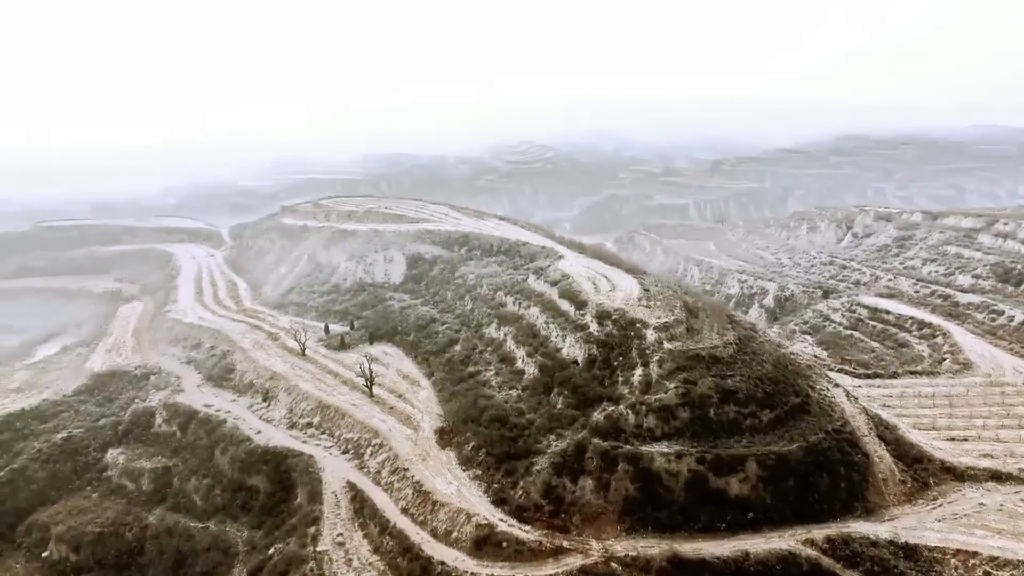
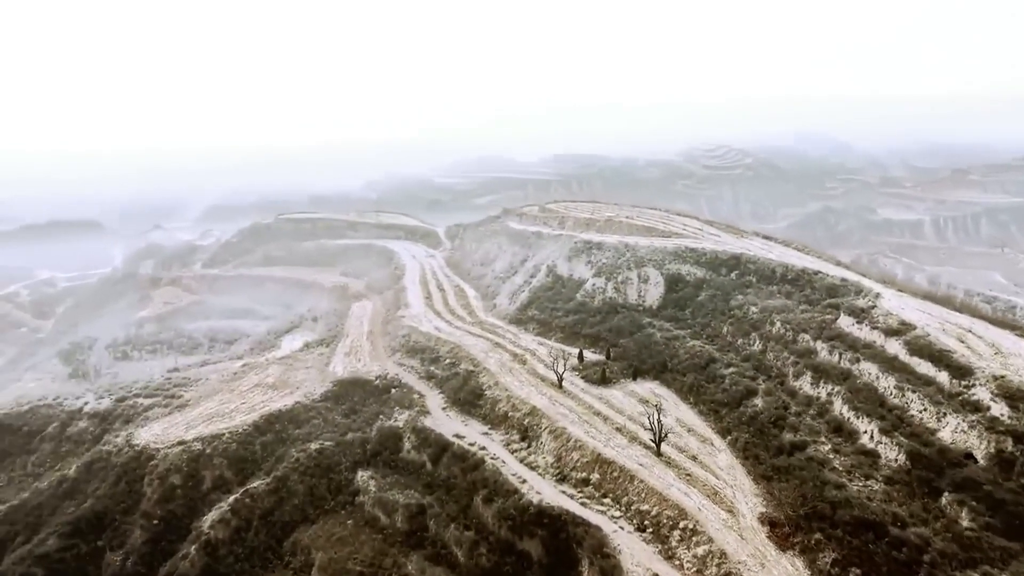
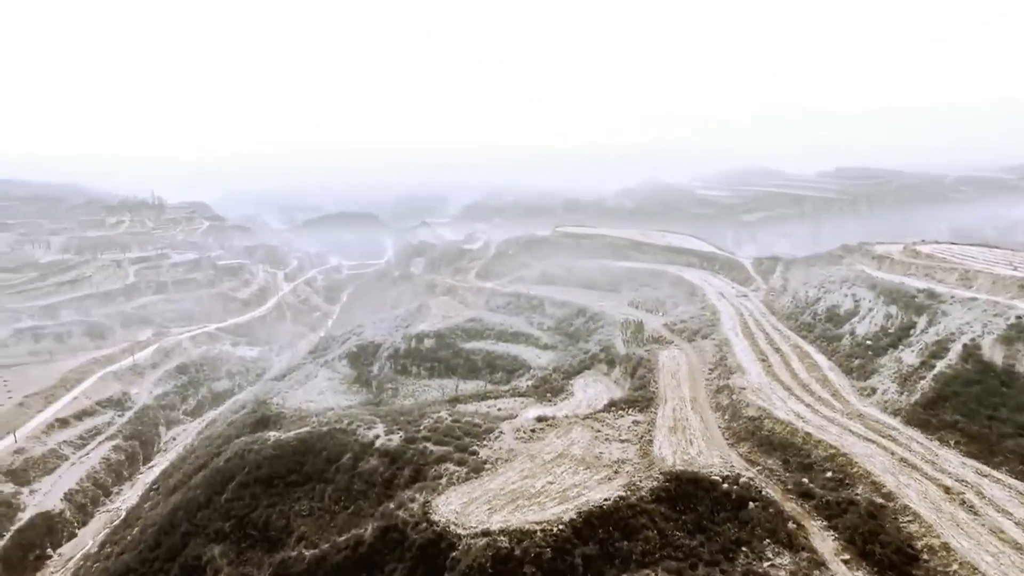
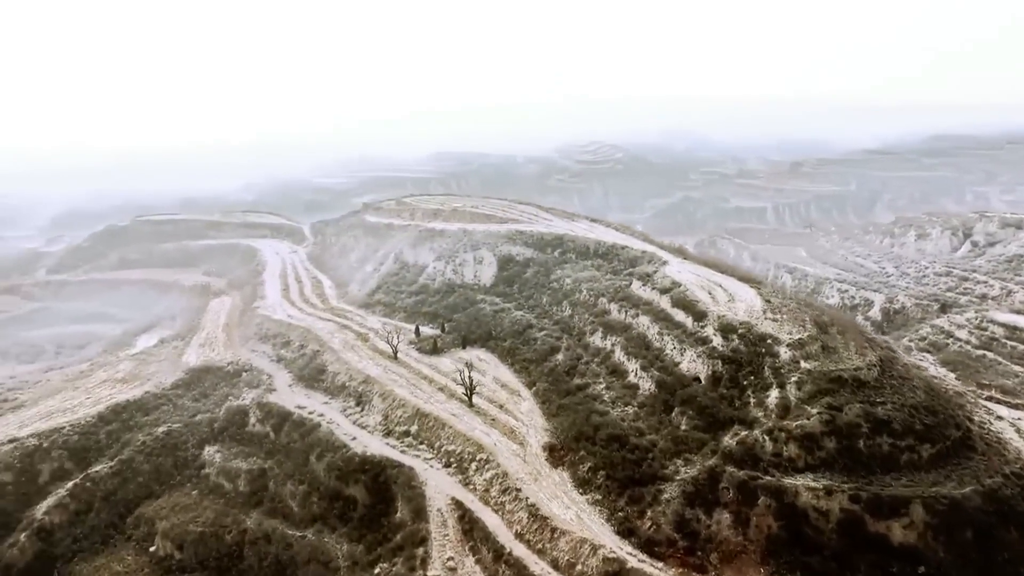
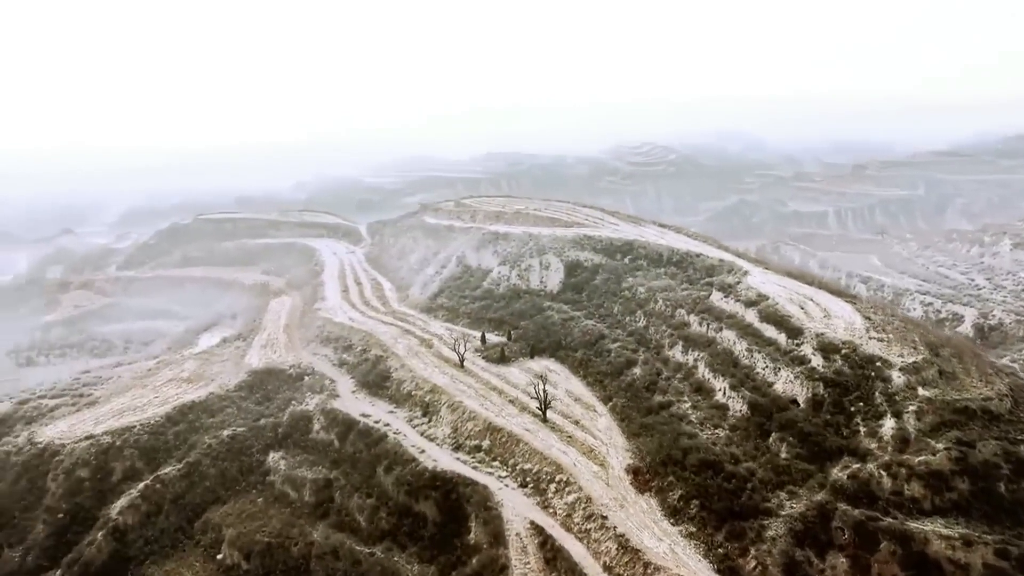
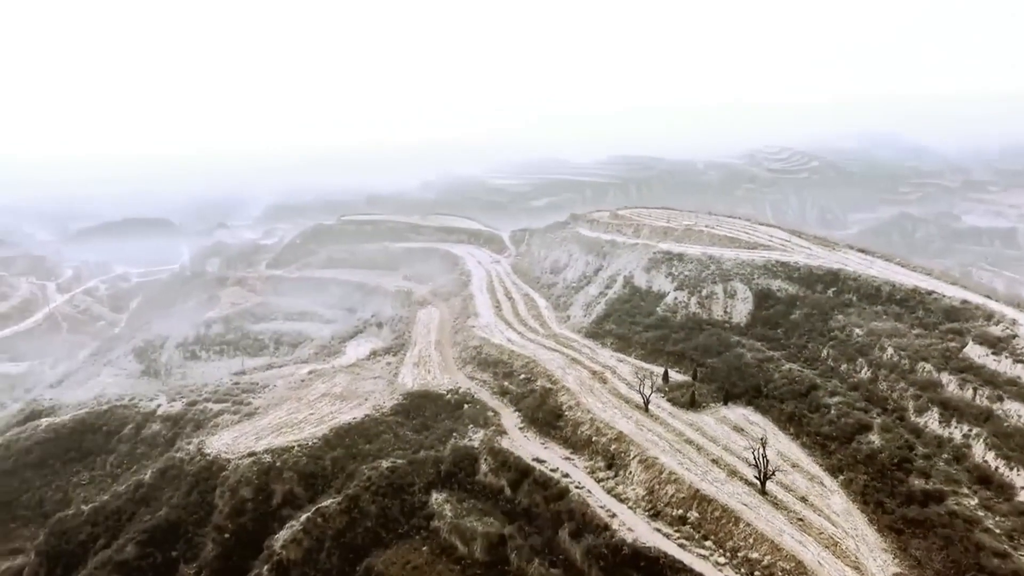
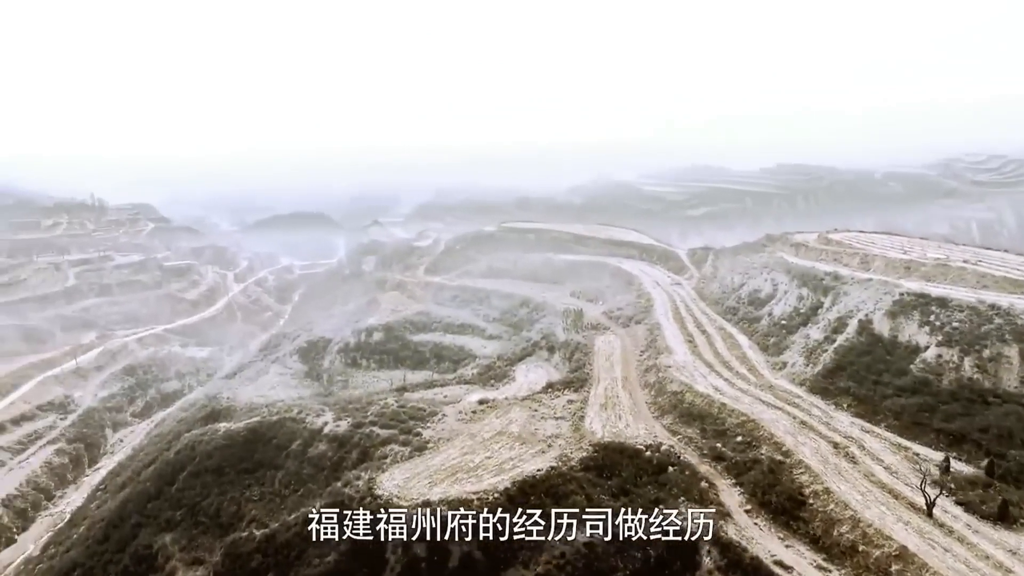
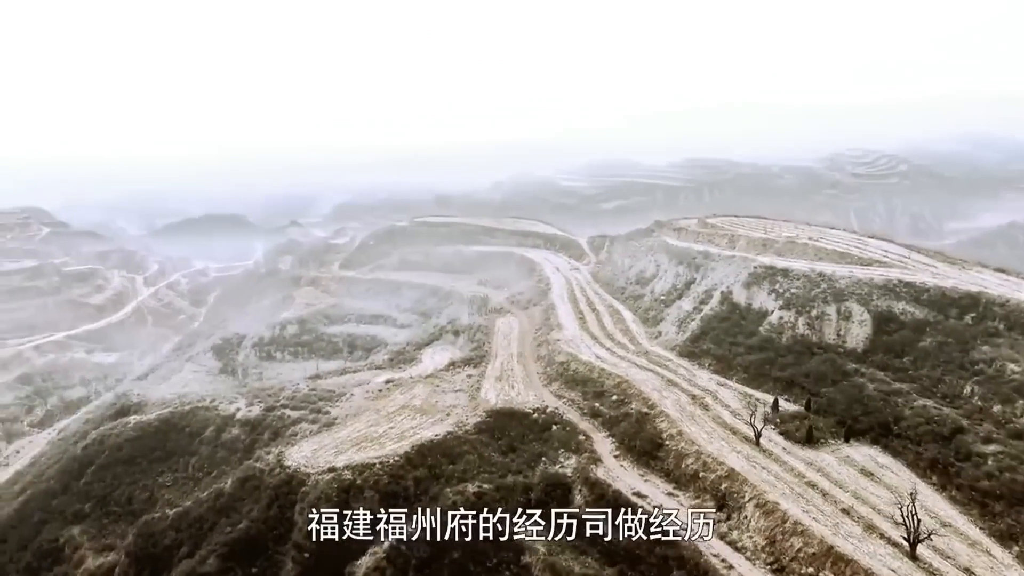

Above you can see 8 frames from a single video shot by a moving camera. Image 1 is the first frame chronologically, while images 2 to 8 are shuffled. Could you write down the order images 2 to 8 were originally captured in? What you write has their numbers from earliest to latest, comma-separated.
4, 5, 2, 6, 8, 7, 3
